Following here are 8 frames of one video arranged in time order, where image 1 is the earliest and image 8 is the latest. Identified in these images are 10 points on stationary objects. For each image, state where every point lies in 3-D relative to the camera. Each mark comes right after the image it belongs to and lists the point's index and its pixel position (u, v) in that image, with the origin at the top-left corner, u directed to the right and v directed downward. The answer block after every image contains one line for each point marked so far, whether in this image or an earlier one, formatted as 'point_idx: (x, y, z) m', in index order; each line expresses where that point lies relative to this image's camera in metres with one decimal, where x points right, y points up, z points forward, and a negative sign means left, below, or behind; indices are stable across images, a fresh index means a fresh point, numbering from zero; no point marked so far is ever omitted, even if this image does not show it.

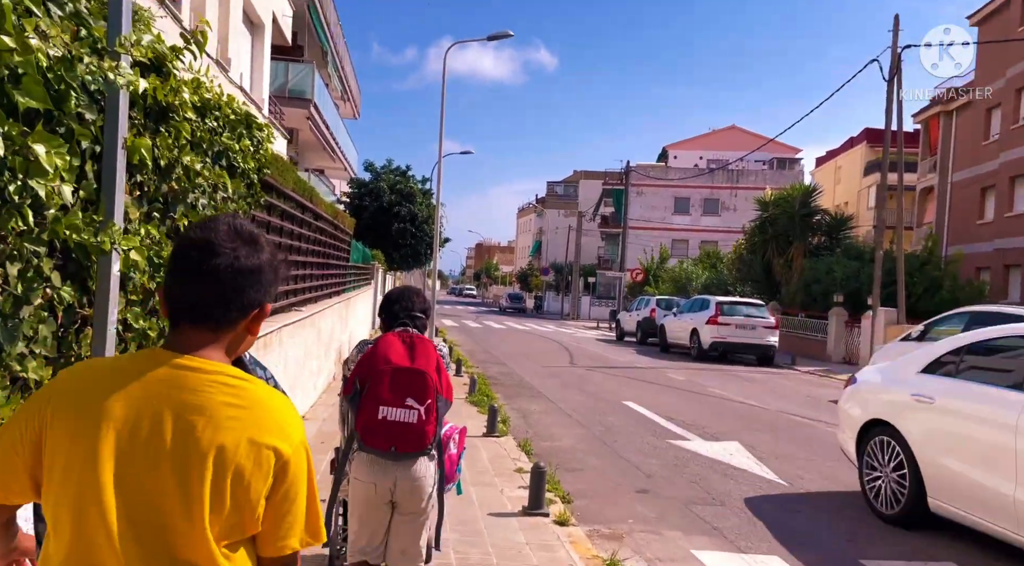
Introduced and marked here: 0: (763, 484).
0: (+2.2, -1.8, +7.3) m
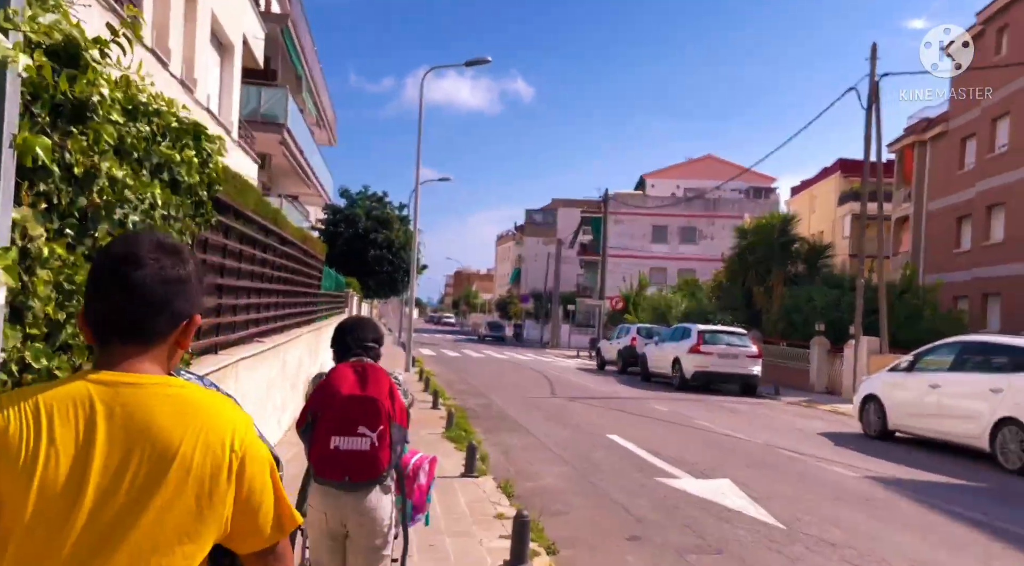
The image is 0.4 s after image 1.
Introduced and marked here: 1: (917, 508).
0: (+2.1, -2.0, +6.8) m
1: (+3.8, -2.1, +7.7) m
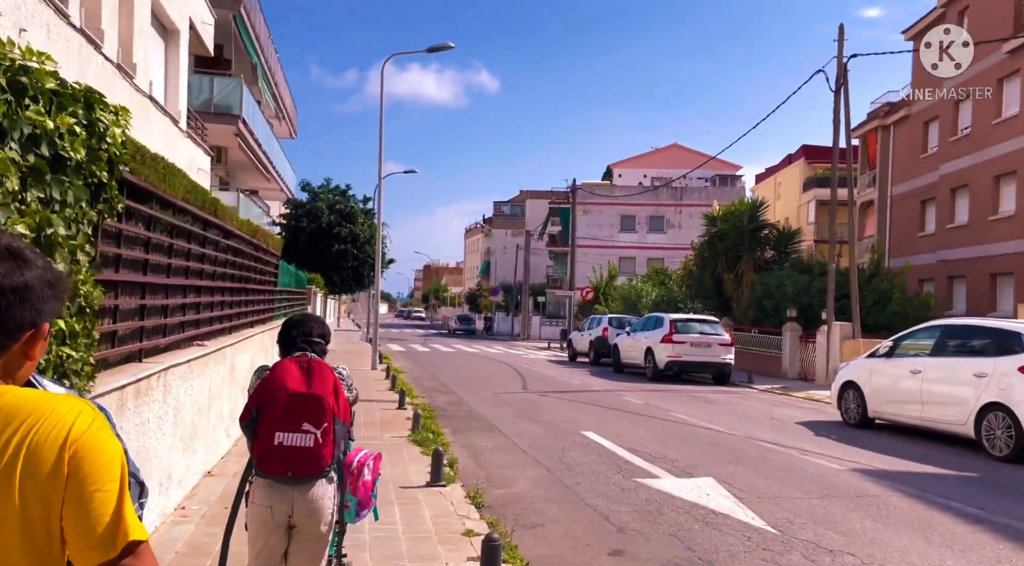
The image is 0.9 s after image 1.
0: (+1.8, -1.9, +6.3) m
1: (+3.5, -1.9, +7.2) m
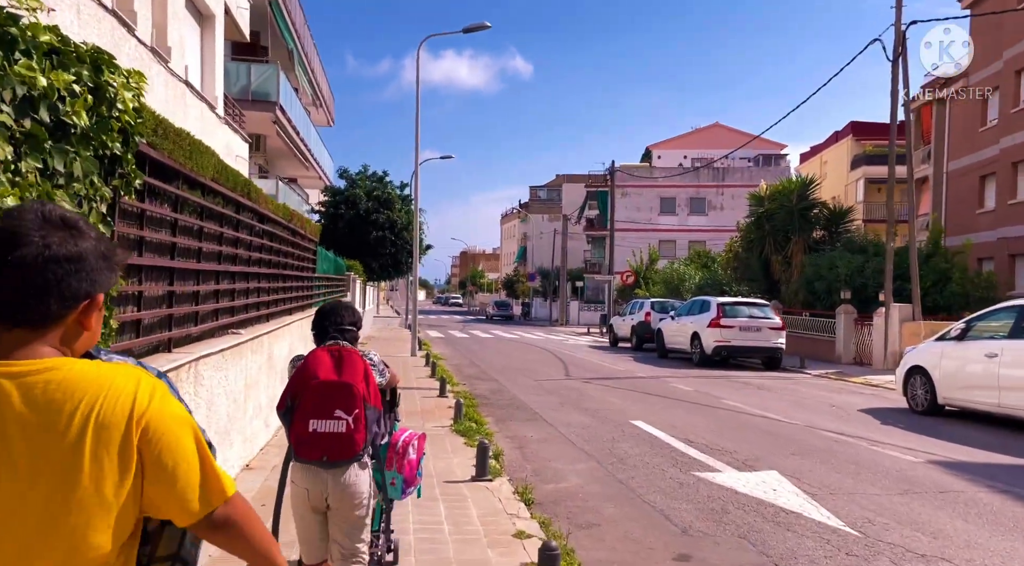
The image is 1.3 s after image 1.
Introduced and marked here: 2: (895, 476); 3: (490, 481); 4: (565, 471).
0: (+2.2, -1.7, +5.7) m
1: (+4.0, -1.7, +6.6) m
2: (+3.5, -1.8, +7.5) m
3: (-0.2, -1.7, +6.9) m
4: (+0.5, -1.7, +7.6) m
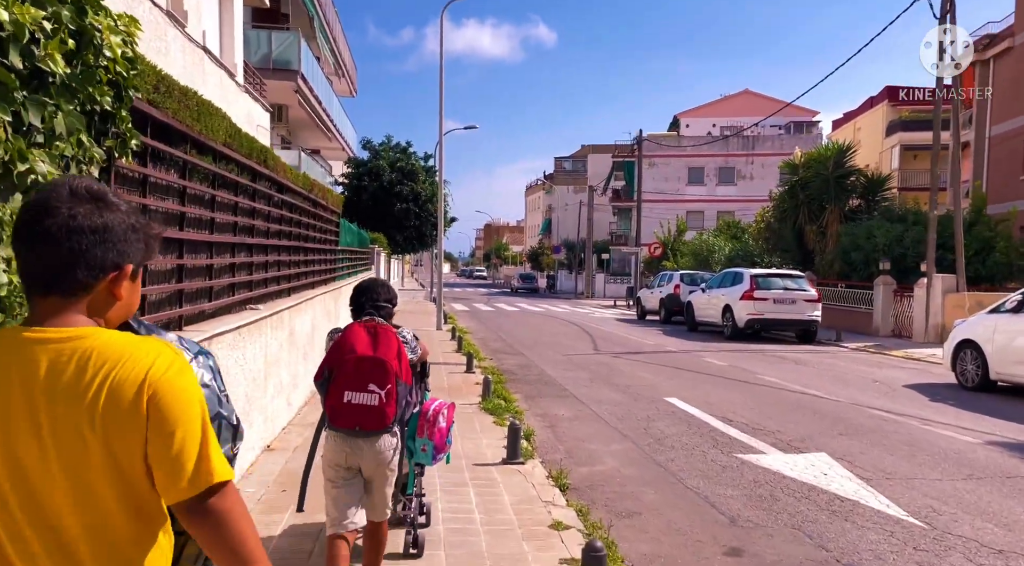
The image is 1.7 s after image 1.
0: (+2.4, -1.6, +5.3) m
1: (+4.2, -1.5, +6.1) m
2: (+3.8, -1.5, +7.0) m
3: (+0.1, -1.4, +6.5) m
4: (+0.8, -1.5, +7.2) m
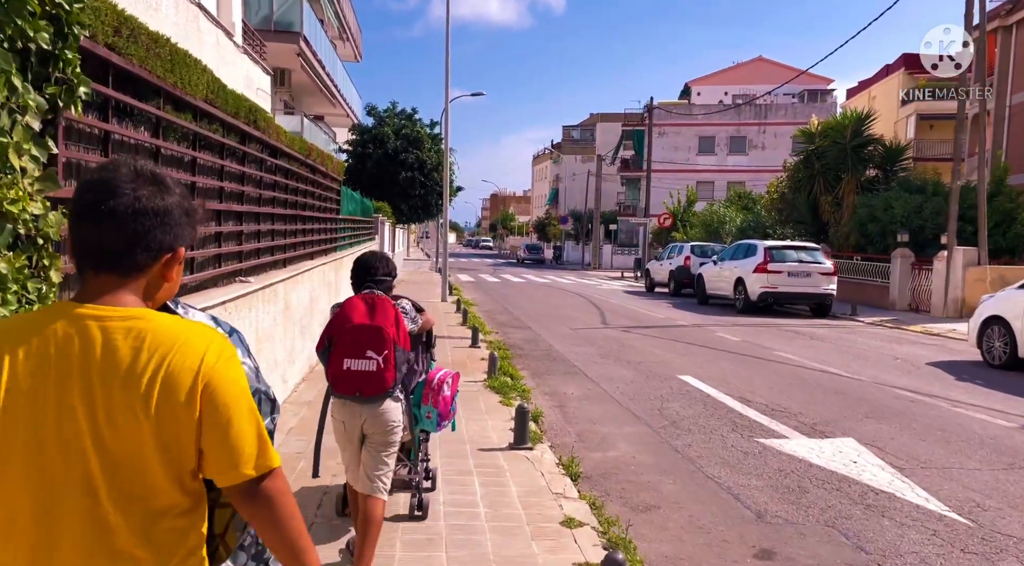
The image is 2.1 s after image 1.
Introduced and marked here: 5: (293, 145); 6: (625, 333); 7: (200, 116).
0: (+2.5, -1.4, +4.8) m
1: (+4.3, -1.3, +5.7) m
2: (+3.8, -1.3, +6.6) m
3: (+0.1, -1.2, +6.1) m
4: (+0.8, -1.3, +6.8) m
5: (-2.4, +1.5, +9.2) m
6: (+2.1, -0.9, +15.2) m
7: (-1.9, +1.0, +5.0) m
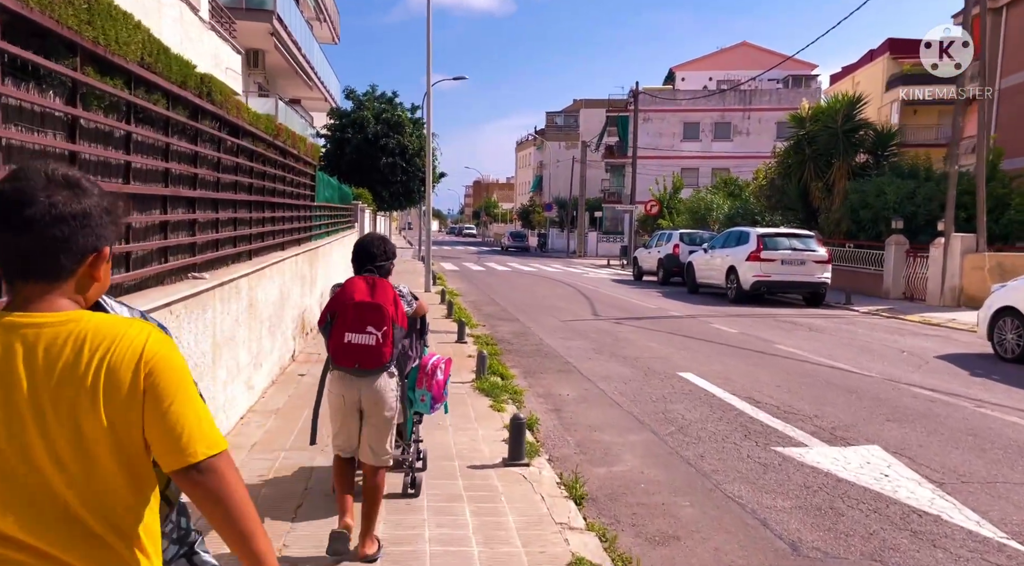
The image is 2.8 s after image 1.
0: (+2.5, -1.4, +4.2) m
1: (+4.2, -1.3, +5.1) m
2: (+3.8, -1.3, +6.0) m
3: (+0.1, -1.2, +5.4) m
4: (+0.8, -1.2, +6.1) m
5: (-2.5, +1.6, +8.4) m
6: (+1.9, -0.7, +14.6) m
7: (-2.0, +1.0, +4.3) m
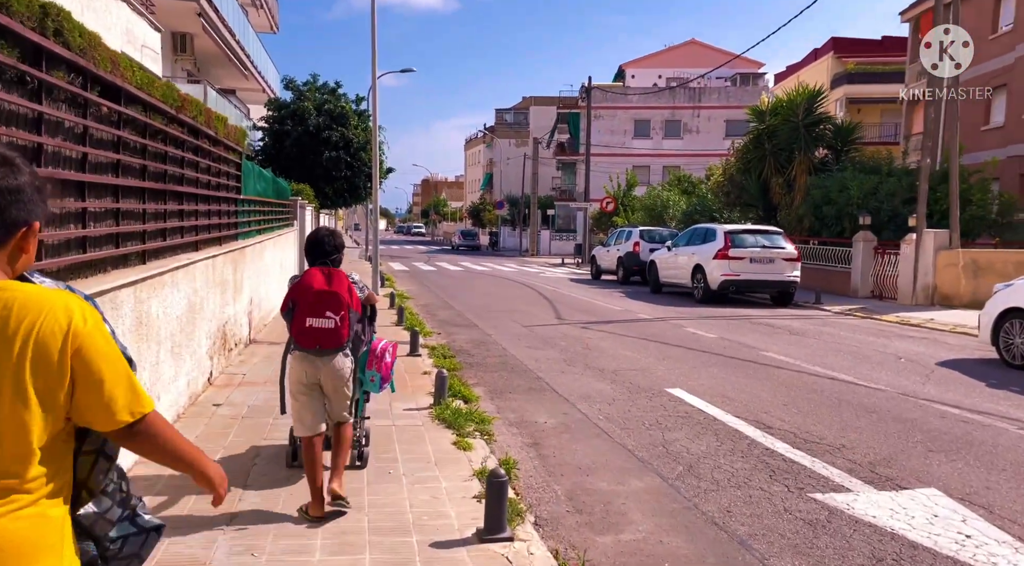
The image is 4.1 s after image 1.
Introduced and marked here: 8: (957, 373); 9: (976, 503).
0: (+2.4, -1.4, +3.0) m
1: (+4.1, -1.3, +4.0) m
2: (+3.6, -1.3, +4.8) m
3: (0.0, -1.3, +4.1) m
4: (+0.6, -1.3, +4.8) m
5: (-2.8, +1.5, +6.8) m
6: (+1.2, -0.8, +13.3) m
7: (-2.0, +1.0, +2.8) m
8: (+5.1, -1.0, +9.5) m
9: (+2.7, -1.3, +4.8) m
